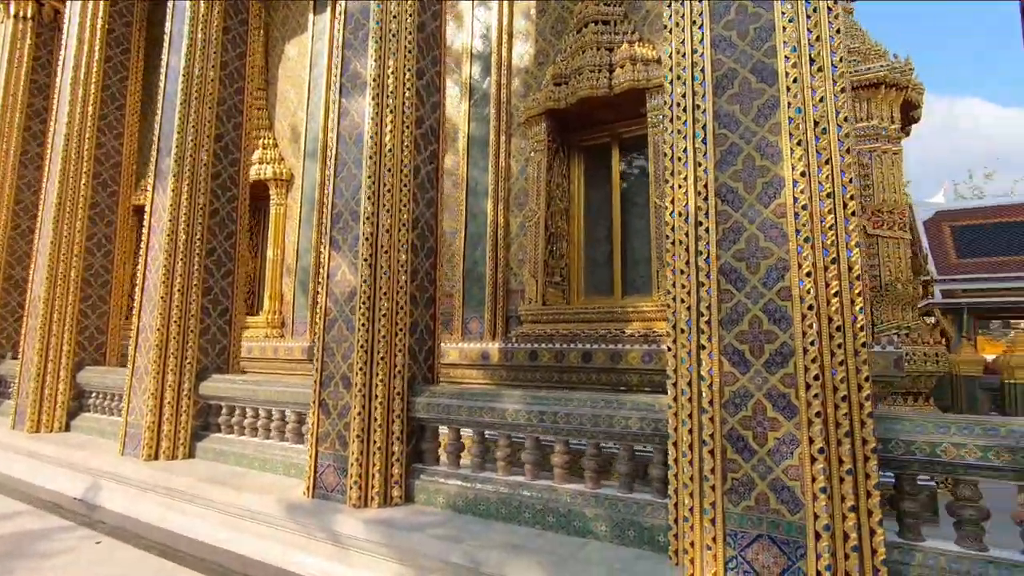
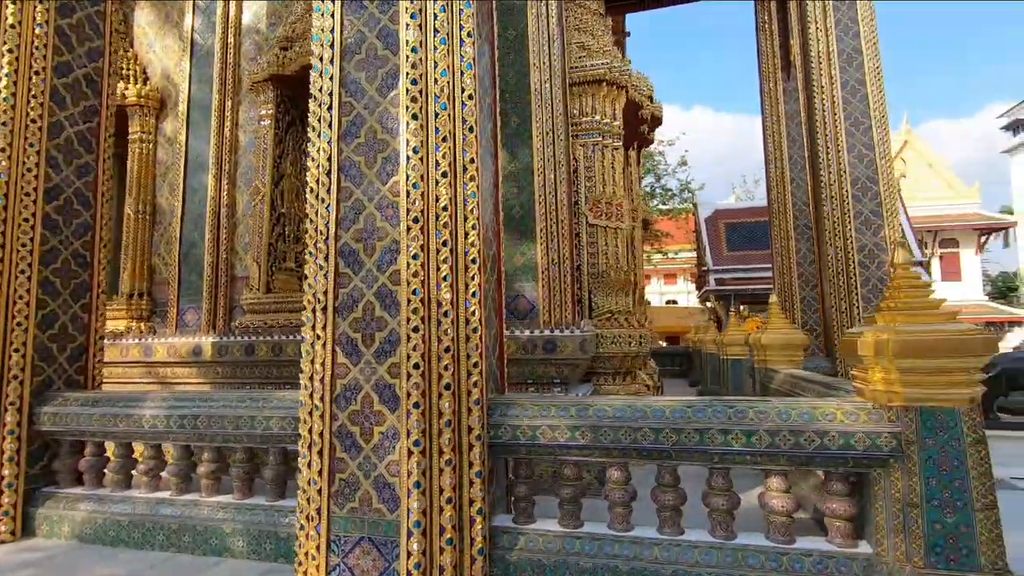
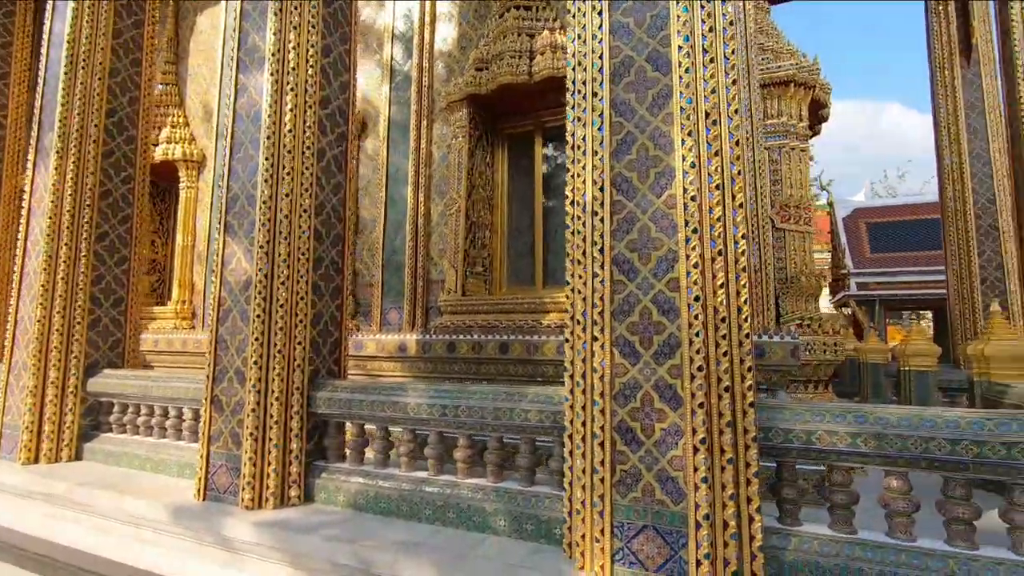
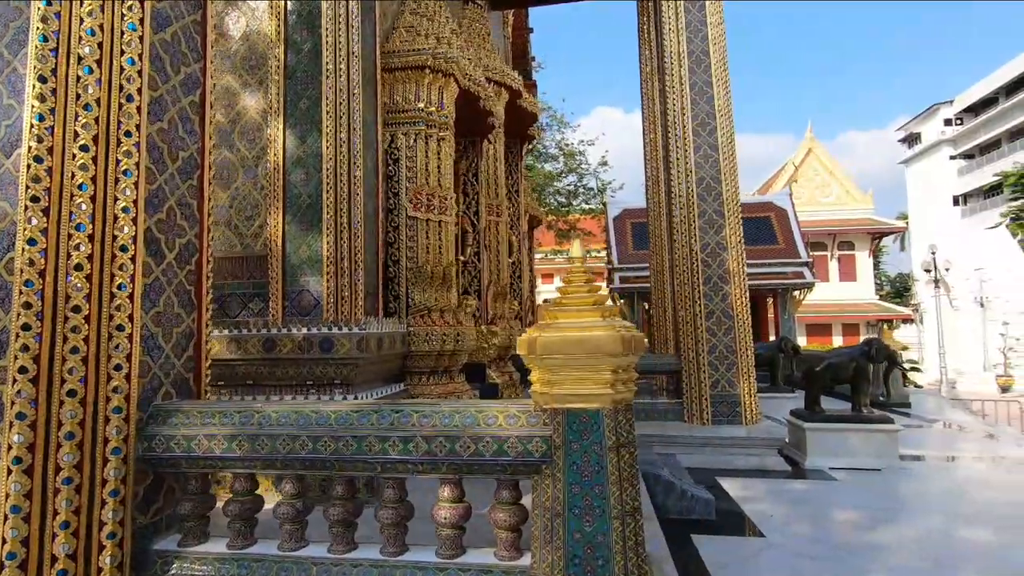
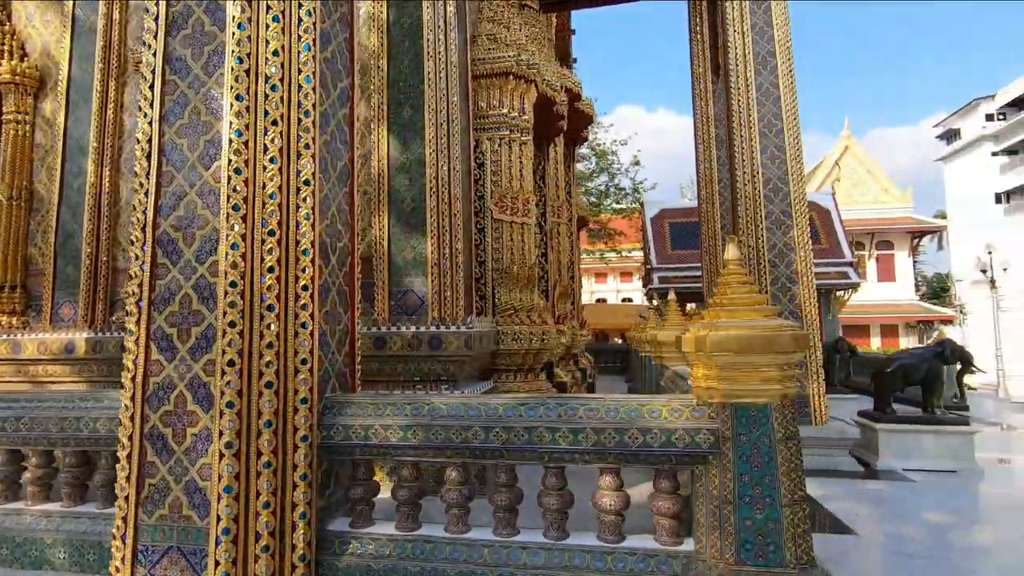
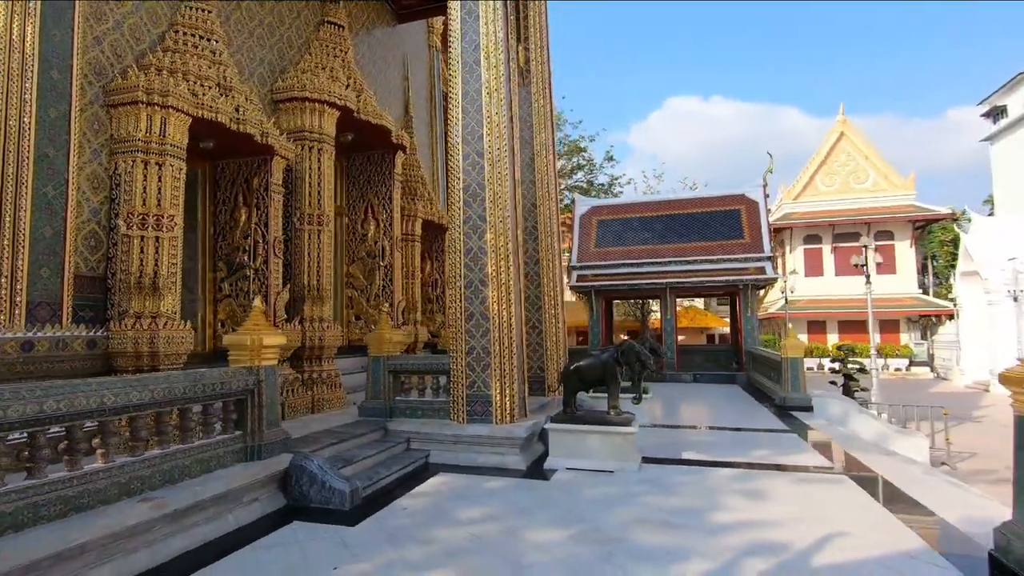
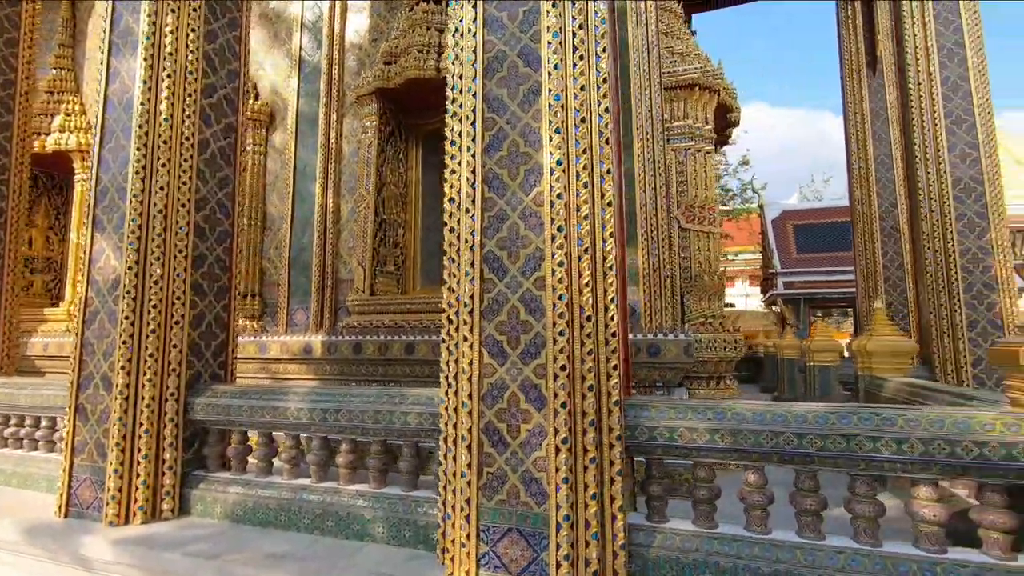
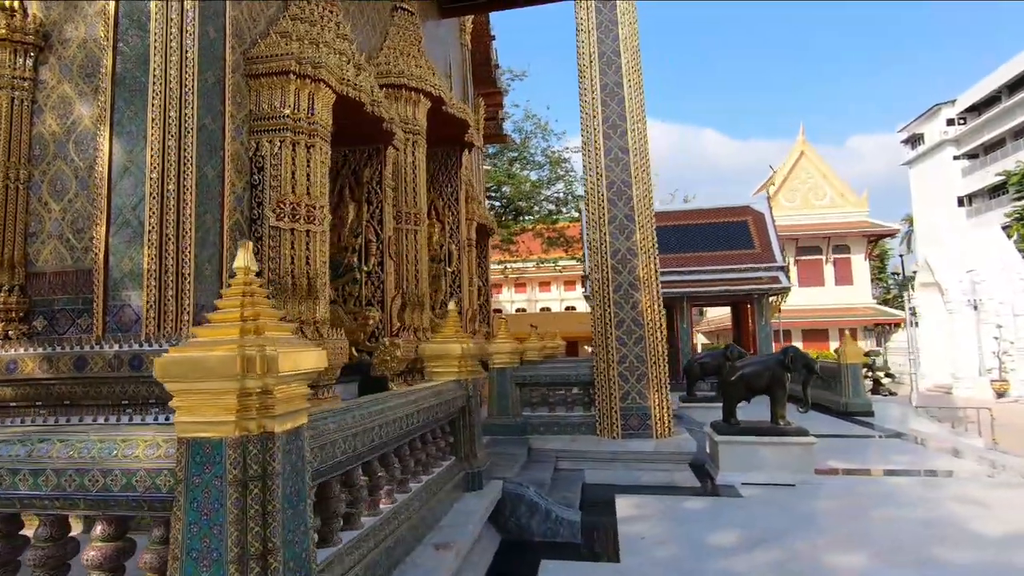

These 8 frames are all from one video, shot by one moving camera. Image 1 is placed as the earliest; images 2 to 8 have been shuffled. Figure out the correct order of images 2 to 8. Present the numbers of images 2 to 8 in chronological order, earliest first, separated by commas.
3, 7, 2, 5, 4, 8, 6
